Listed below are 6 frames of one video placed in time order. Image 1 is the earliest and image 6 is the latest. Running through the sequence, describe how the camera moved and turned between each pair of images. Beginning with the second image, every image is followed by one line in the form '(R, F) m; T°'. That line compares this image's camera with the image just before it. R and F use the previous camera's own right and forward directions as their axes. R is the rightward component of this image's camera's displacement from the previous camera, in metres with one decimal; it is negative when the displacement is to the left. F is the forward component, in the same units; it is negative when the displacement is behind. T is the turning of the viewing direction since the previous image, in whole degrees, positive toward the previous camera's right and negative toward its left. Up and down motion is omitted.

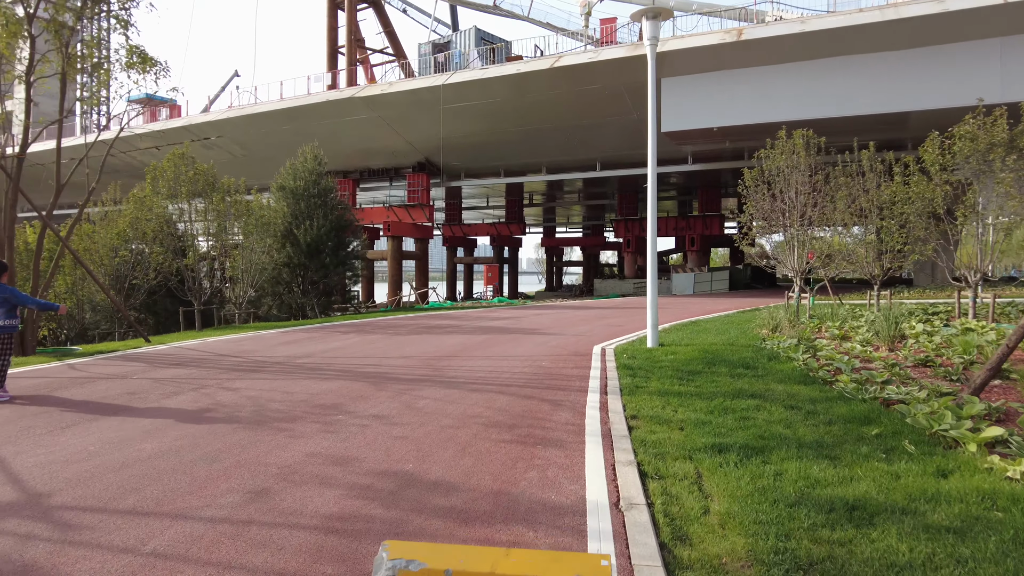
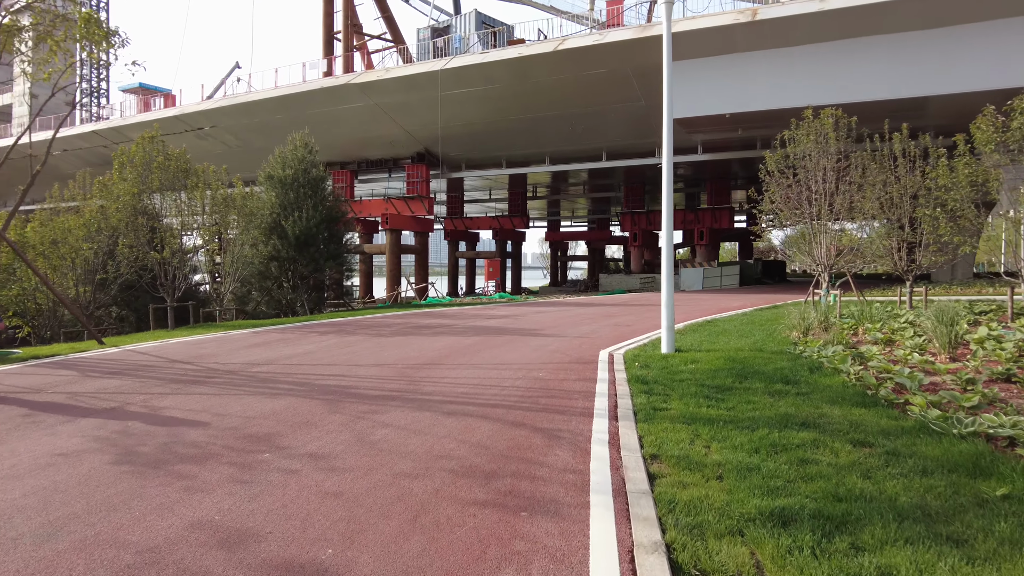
(+0.1, +1.3) m; 0°
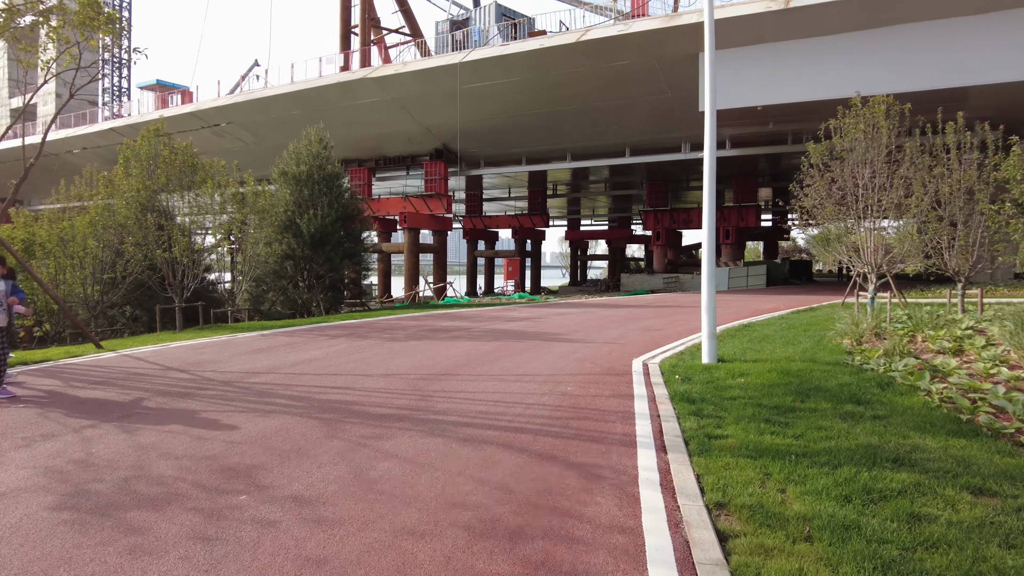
(-0.1, +0.8) m; -2°
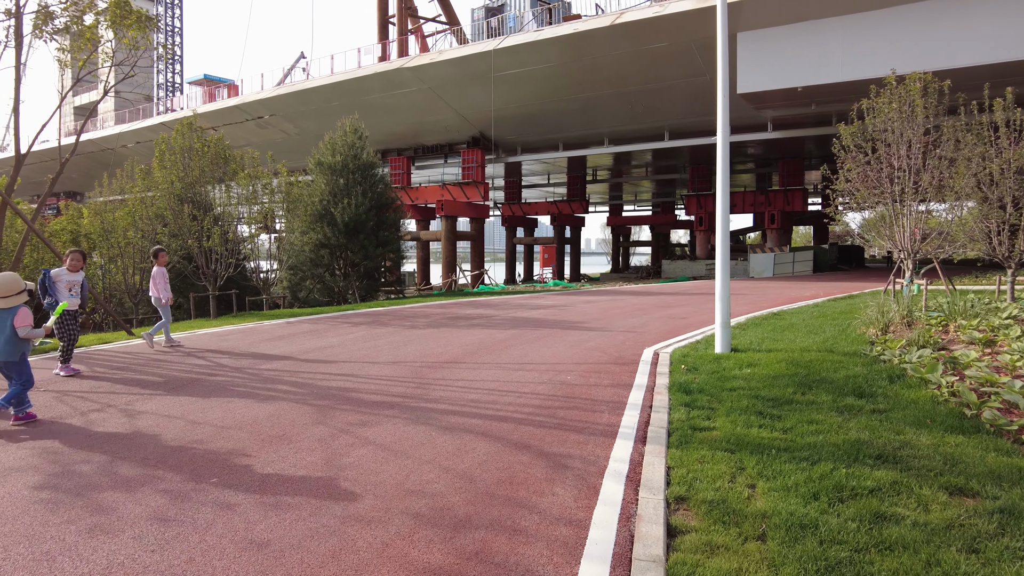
(+0.4, 0.0) m; -4°
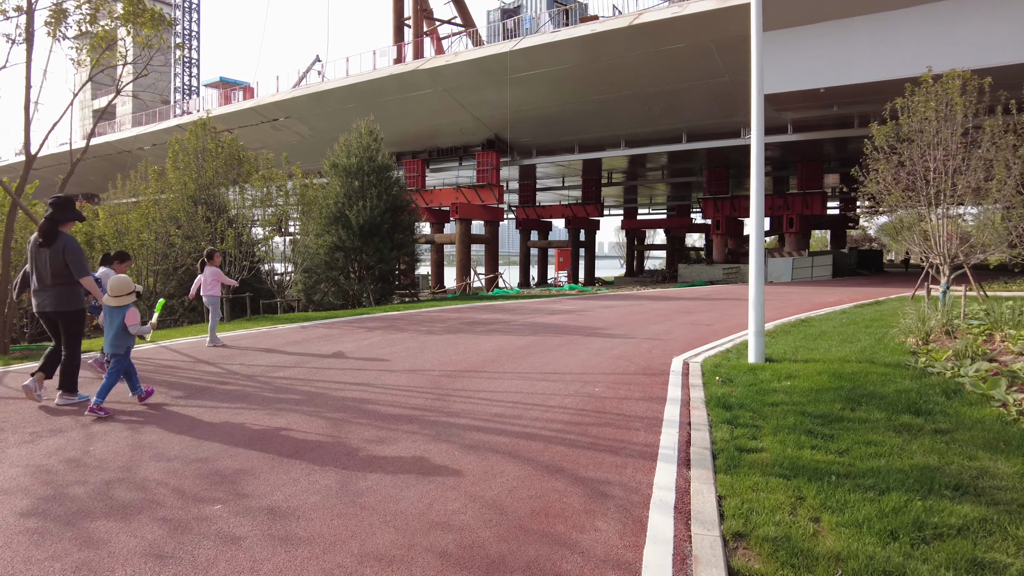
(-0.1, +0.3) m; -1°
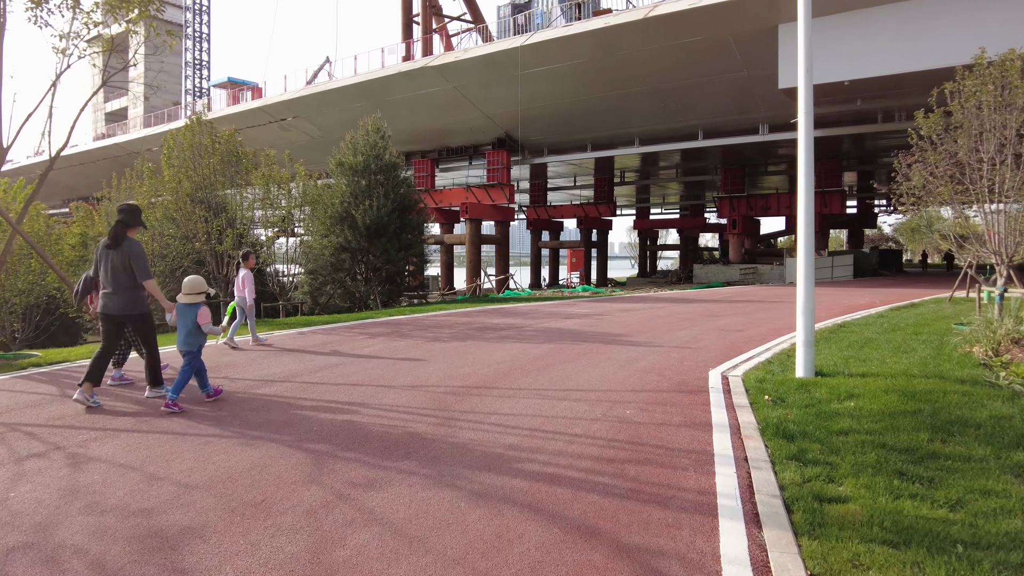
(0.0, +0.8) m; -1°
